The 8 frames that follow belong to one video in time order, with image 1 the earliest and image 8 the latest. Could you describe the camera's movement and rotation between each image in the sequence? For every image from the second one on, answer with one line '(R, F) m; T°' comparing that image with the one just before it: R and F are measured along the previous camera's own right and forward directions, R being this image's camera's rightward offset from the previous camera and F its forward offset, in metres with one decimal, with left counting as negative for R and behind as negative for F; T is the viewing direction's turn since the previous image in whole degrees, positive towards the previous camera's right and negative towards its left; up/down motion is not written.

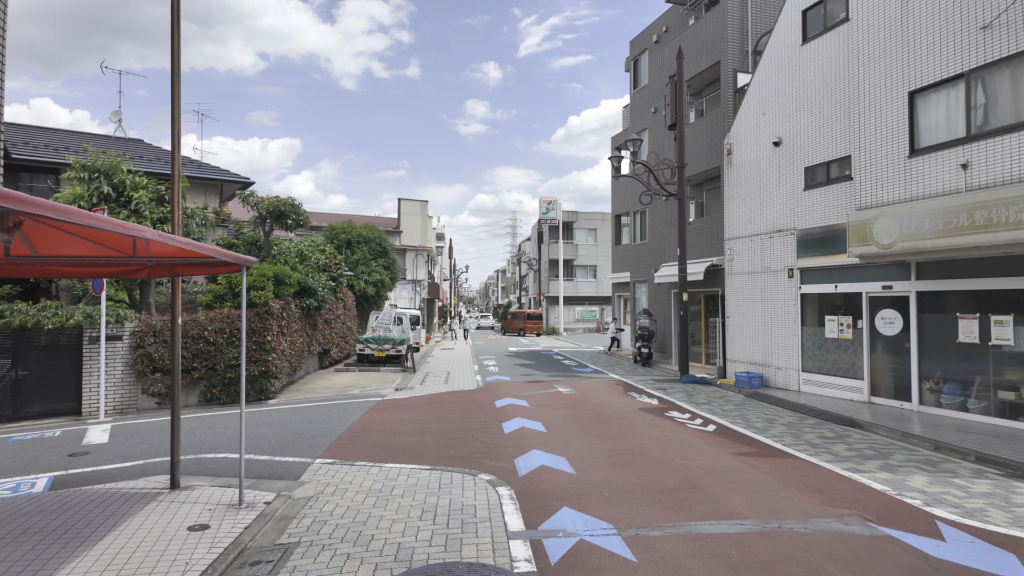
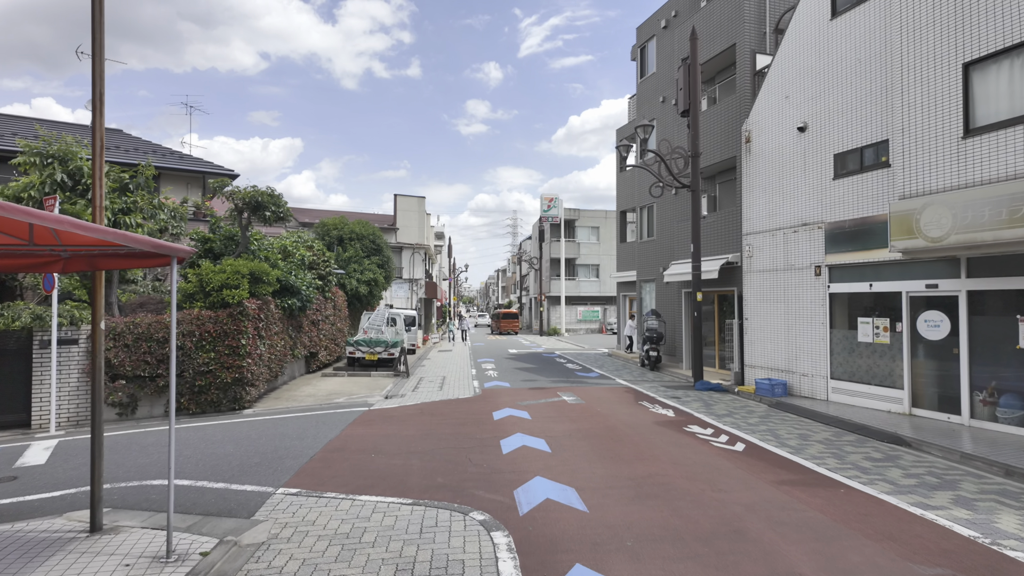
(0.0, +1.0) m; 0°
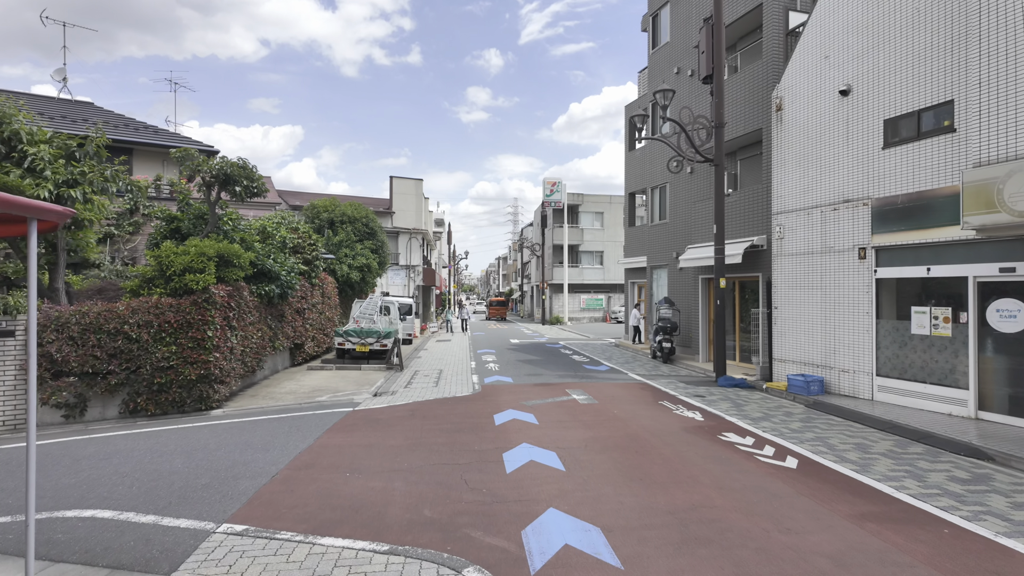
(0.0, +1.2) m; 0°
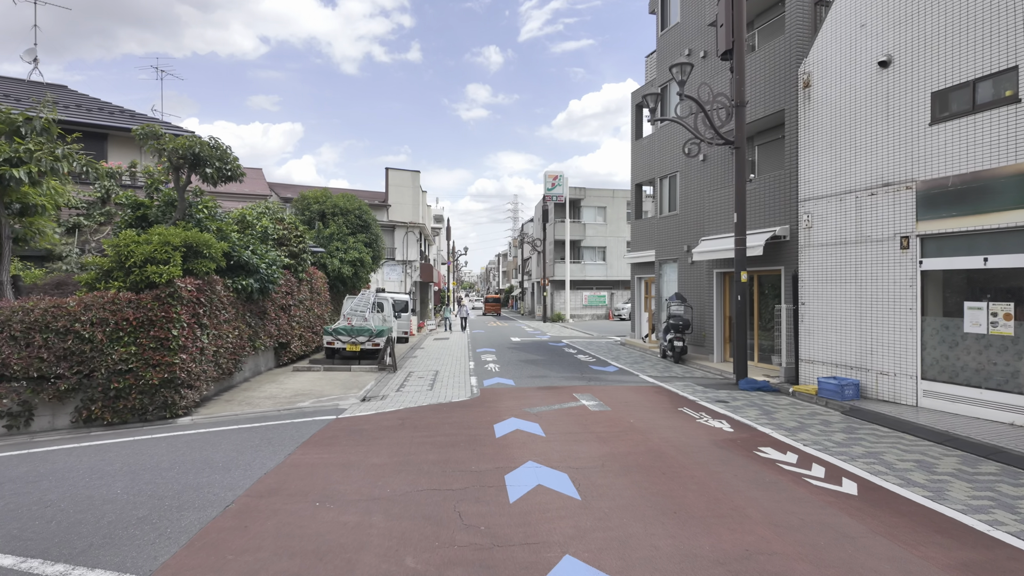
(0.0, +0.9) m; 0°
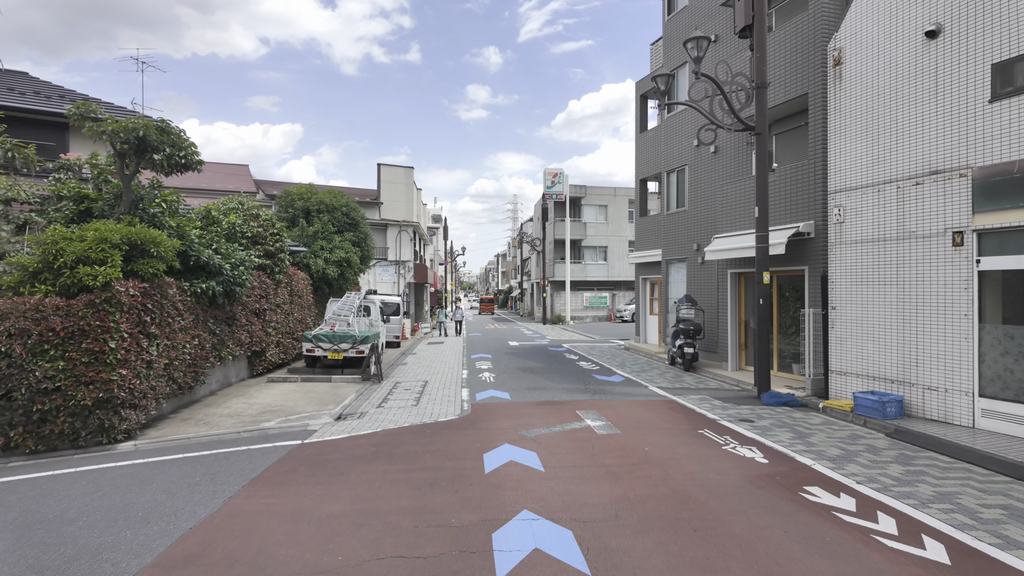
(+0.1, +1.1) m; 0°
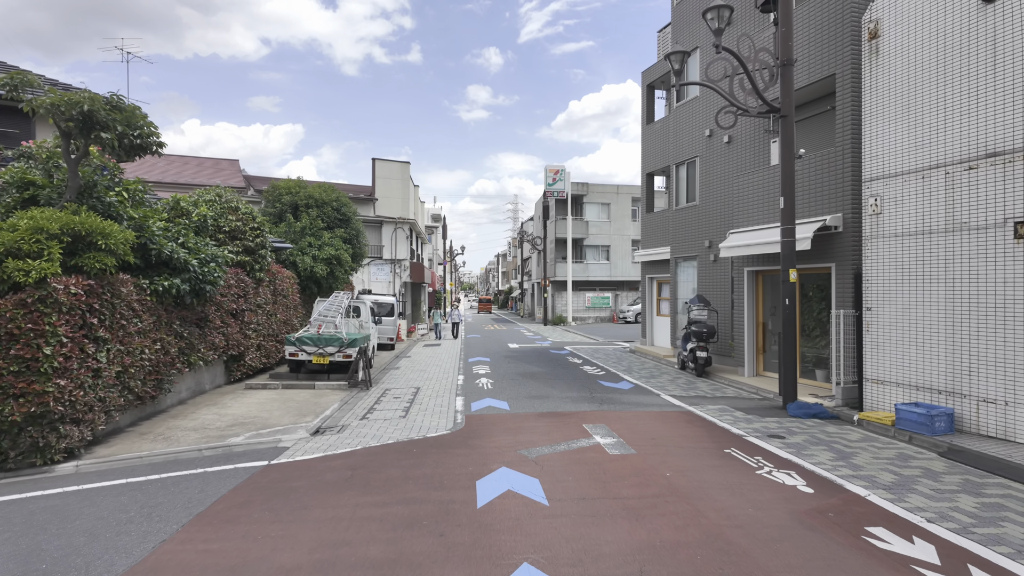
(0.0, +0.9) m; 0°
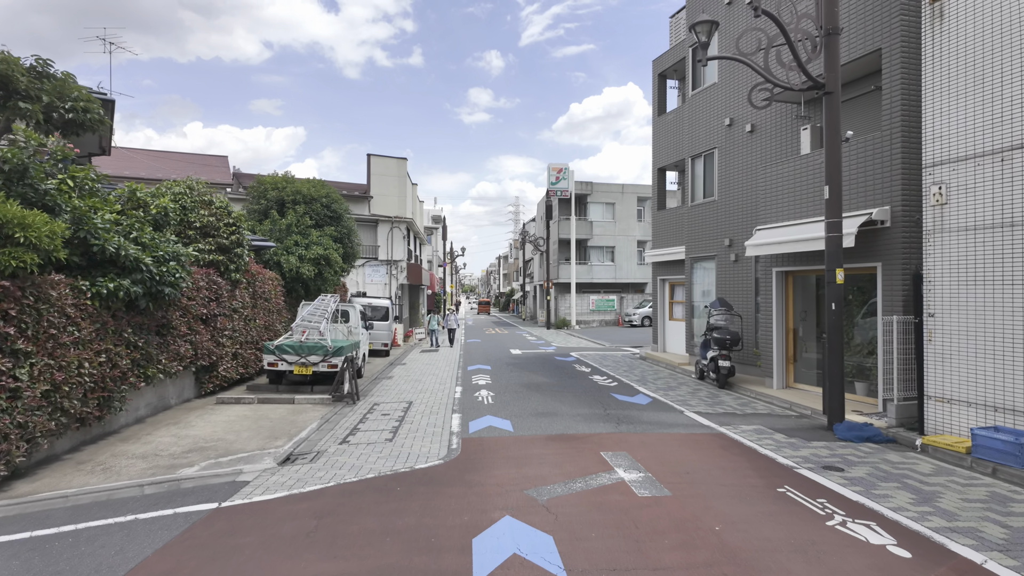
(0.0, +1.1) m; 0°
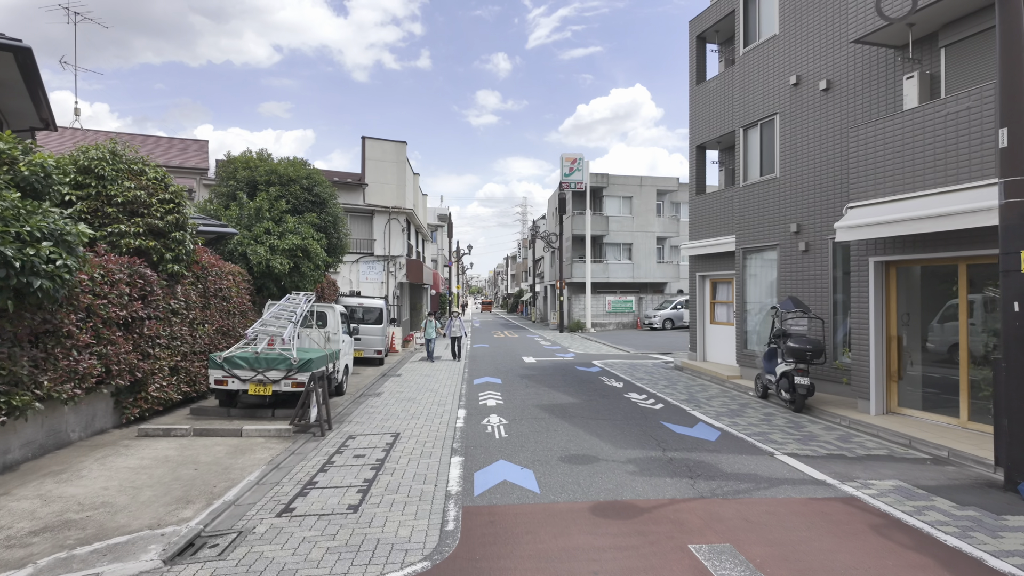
(-0.2, +2.3) m; -1°
